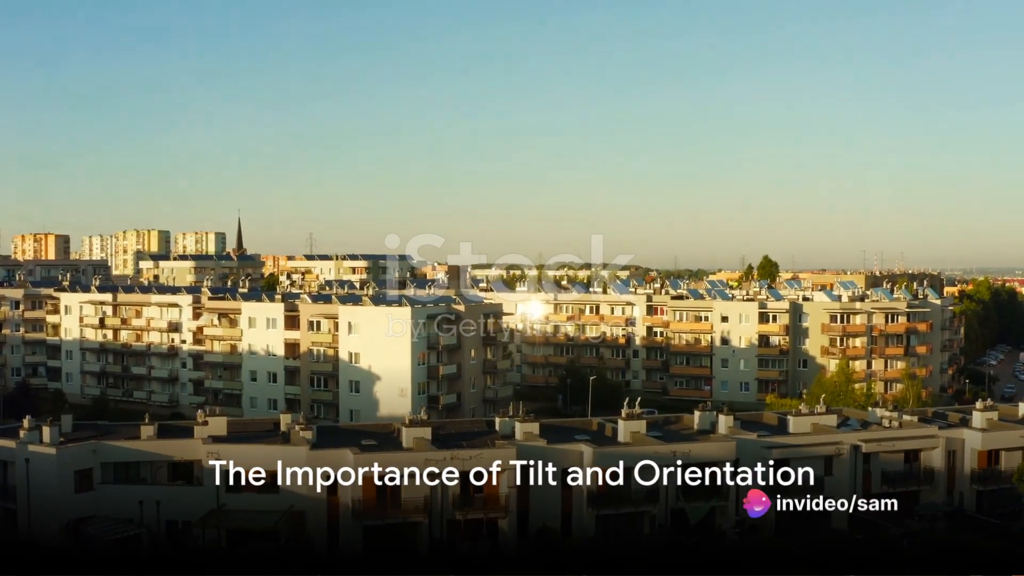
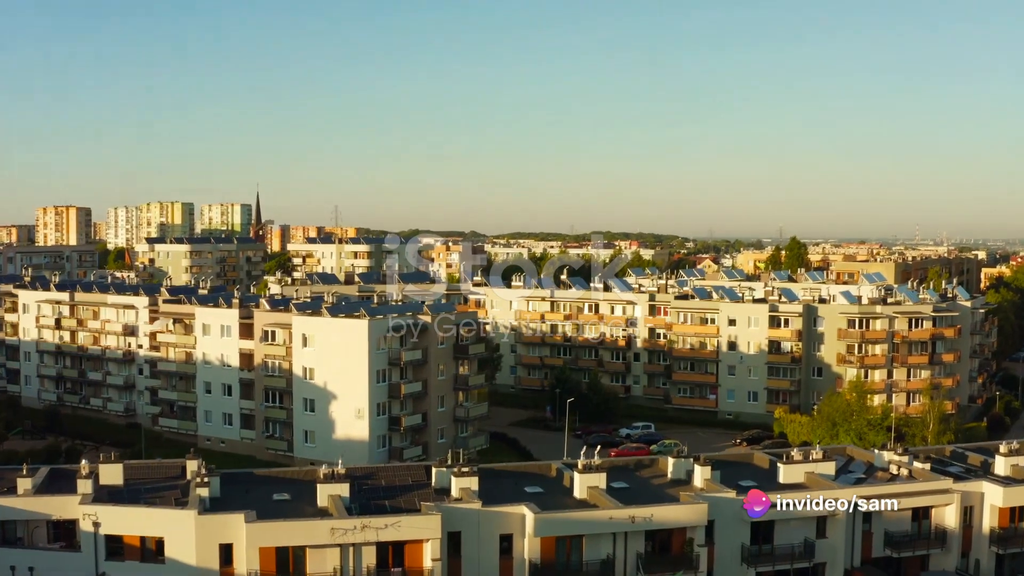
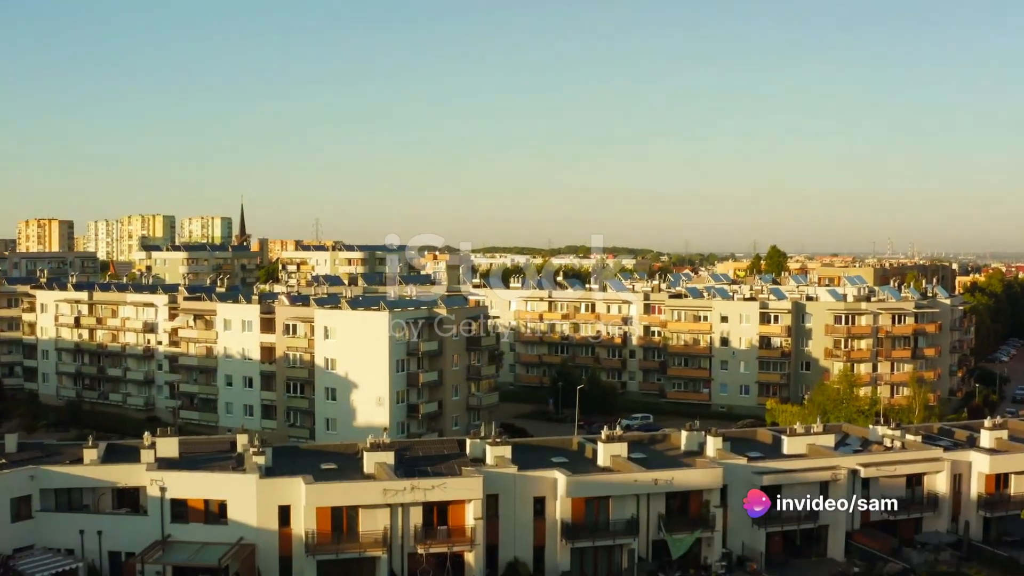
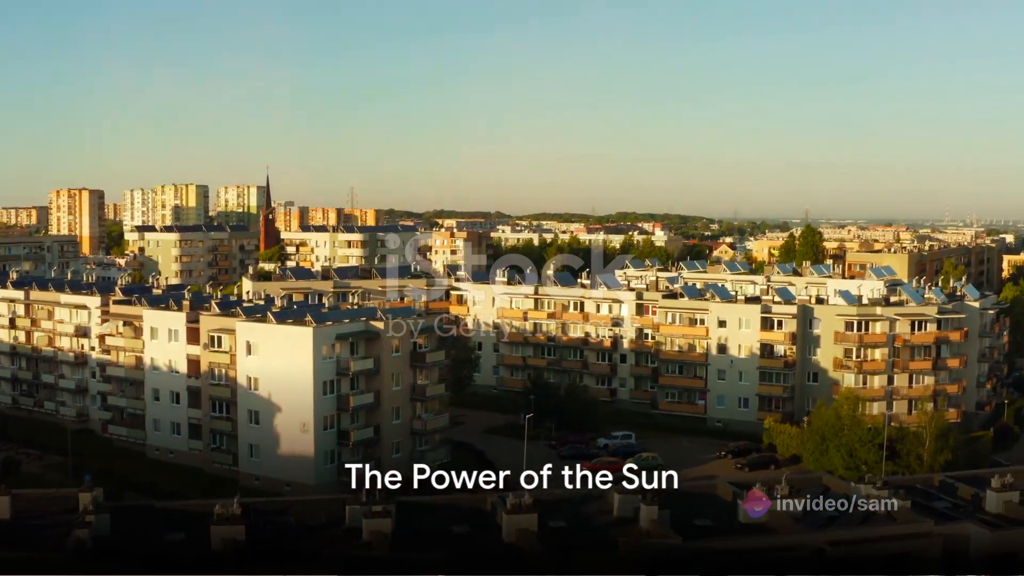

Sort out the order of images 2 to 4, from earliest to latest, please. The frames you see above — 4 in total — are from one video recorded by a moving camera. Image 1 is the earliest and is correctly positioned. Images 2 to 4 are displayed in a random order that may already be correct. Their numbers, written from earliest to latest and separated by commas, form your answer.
3, 2, 4
